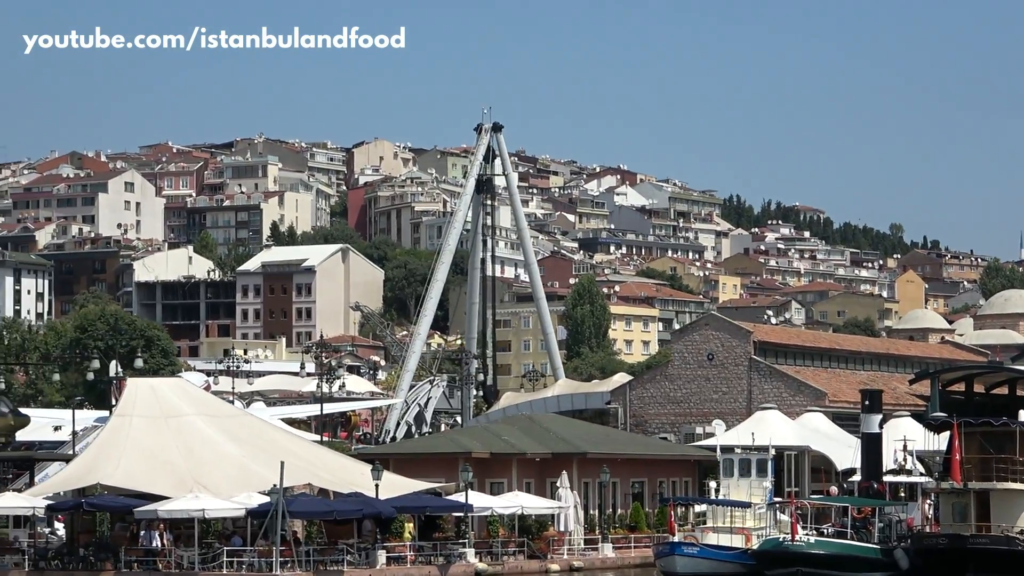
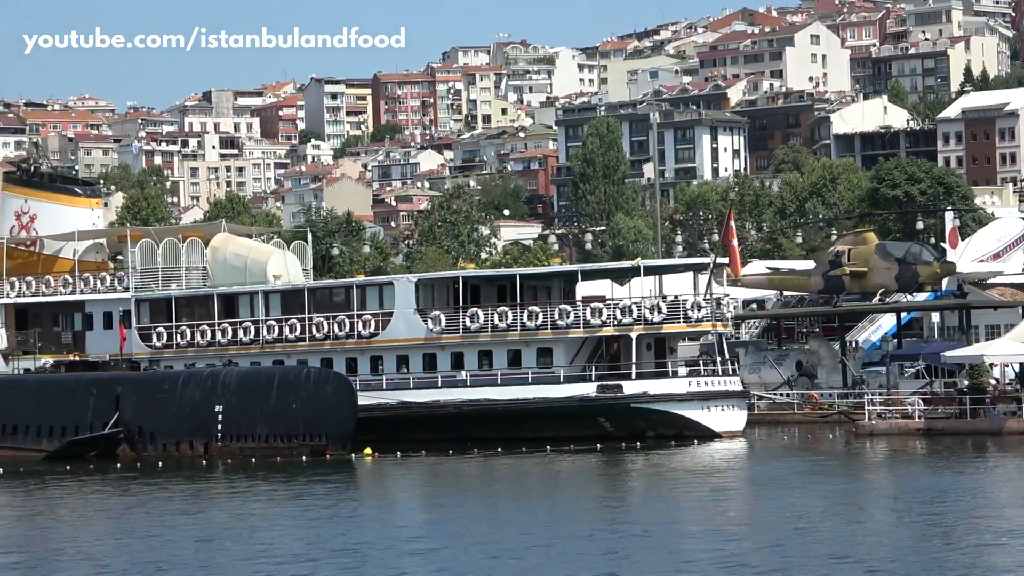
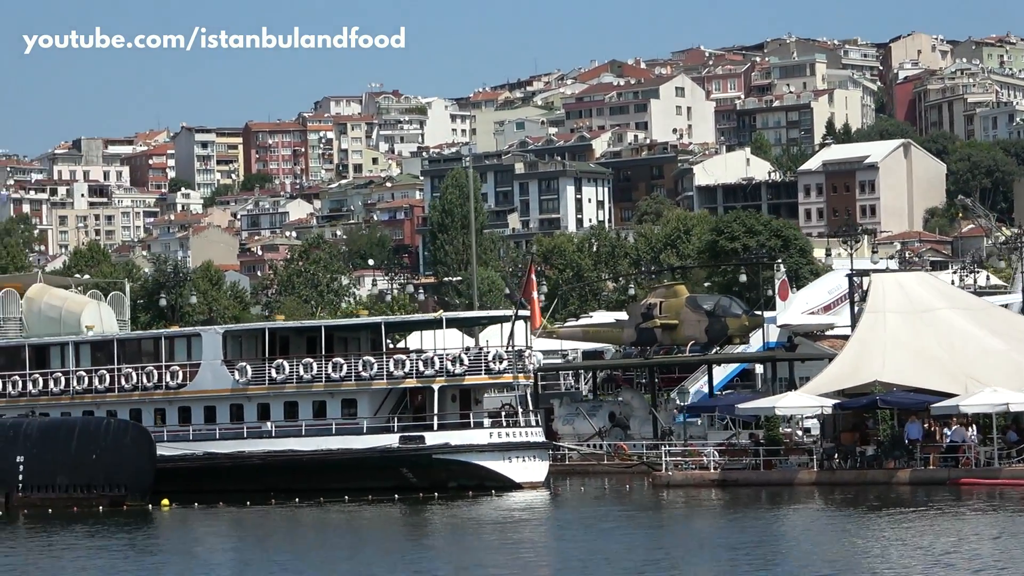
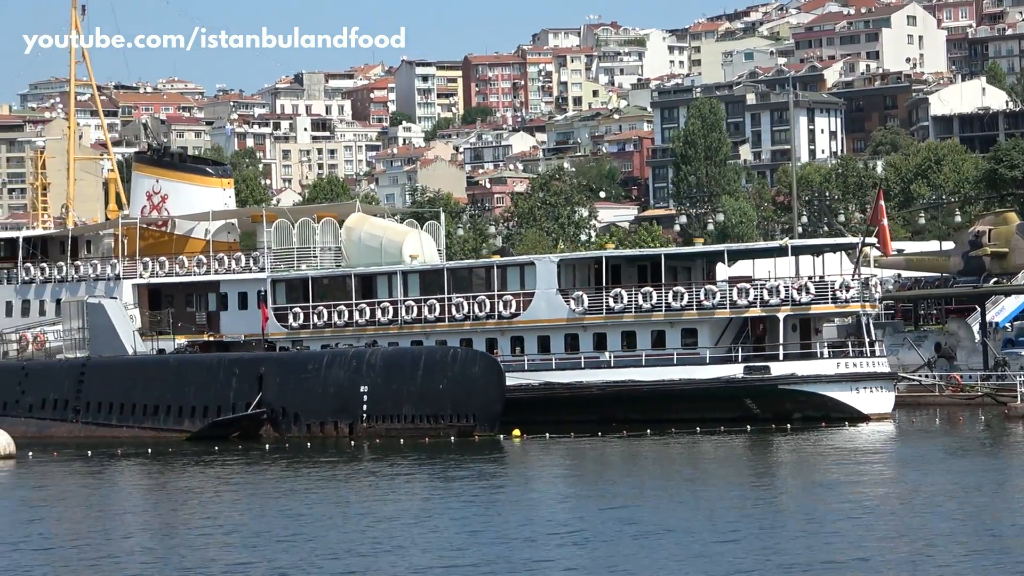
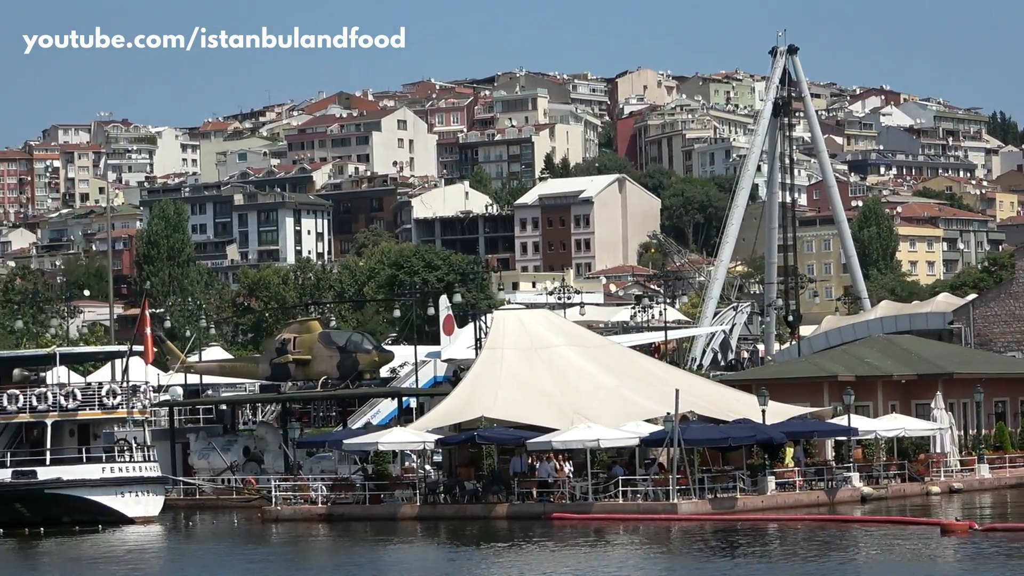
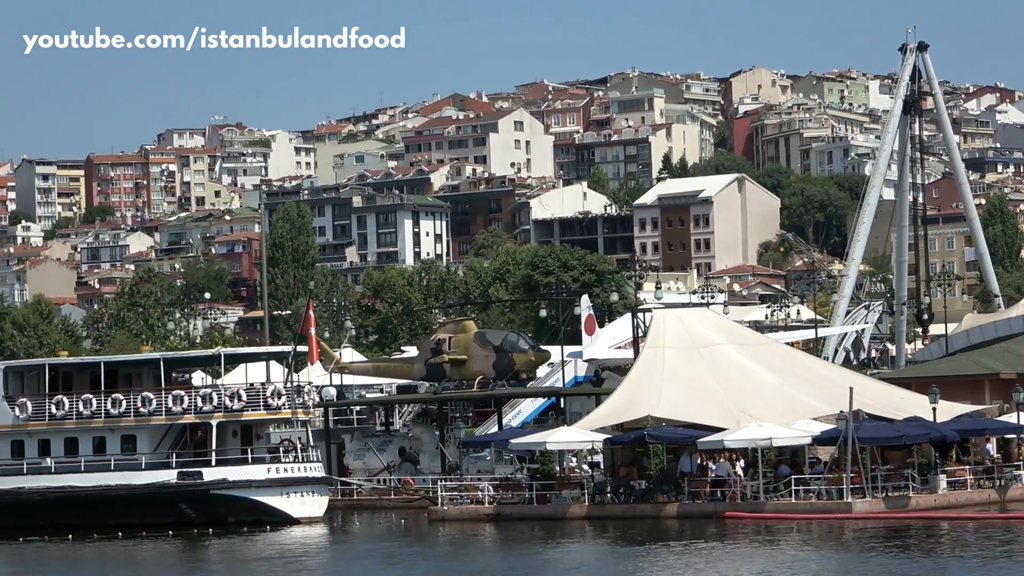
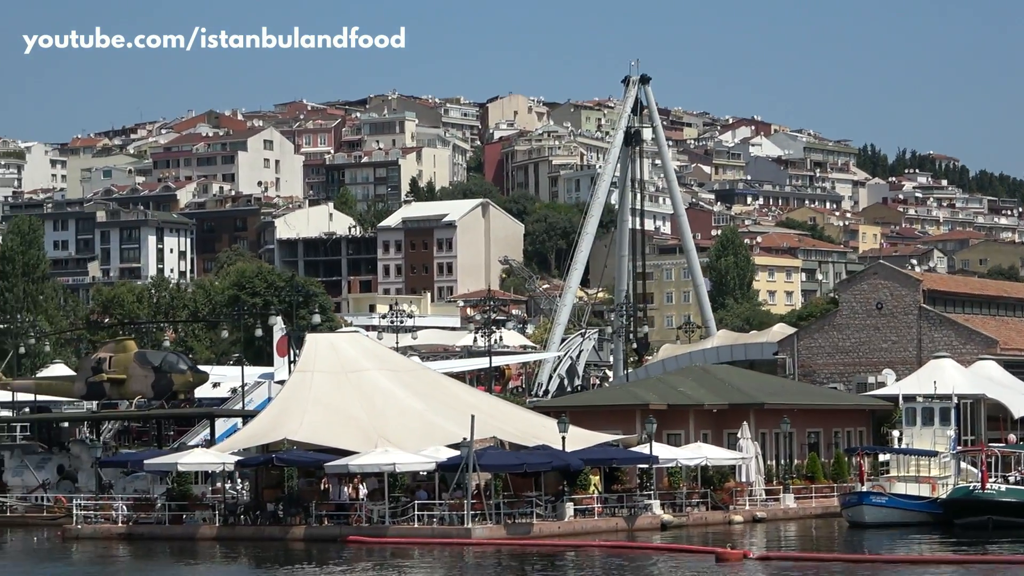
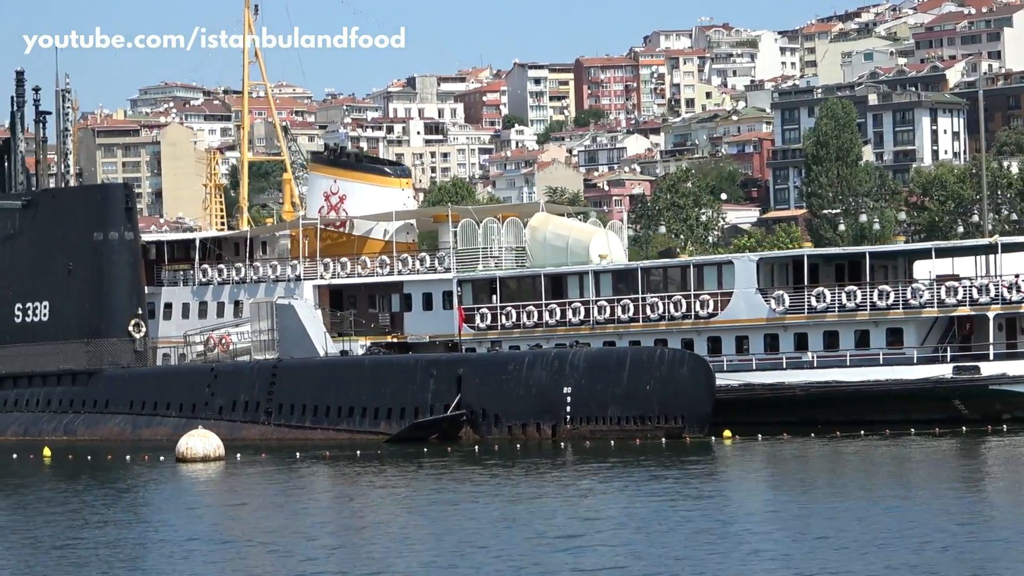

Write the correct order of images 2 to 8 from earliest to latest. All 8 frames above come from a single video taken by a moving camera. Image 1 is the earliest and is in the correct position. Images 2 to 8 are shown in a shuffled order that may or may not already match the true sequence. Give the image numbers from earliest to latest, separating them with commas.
7, 5, 6, 3, 2, 4, 8
